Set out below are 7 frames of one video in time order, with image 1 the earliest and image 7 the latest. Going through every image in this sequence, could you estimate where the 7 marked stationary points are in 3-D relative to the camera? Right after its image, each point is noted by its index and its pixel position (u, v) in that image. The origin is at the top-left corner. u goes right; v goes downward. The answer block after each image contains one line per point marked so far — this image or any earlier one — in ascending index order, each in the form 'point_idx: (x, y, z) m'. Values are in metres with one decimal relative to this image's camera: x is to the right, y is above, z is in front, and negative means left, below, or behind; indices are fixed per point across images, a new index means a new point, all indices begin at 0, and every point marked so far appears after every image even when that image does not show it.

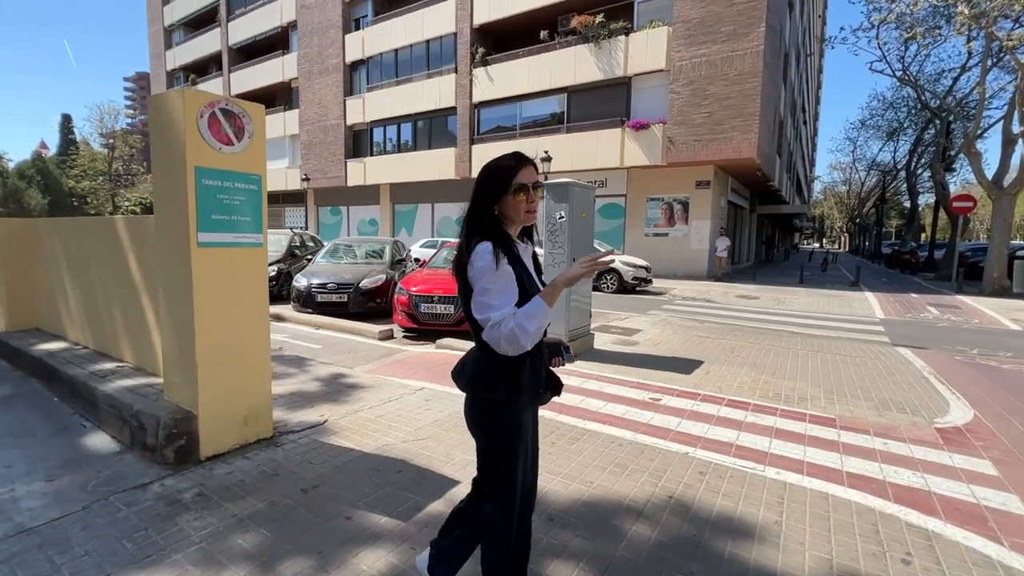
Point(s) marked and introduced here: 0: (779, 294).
0: (+7.7, -0.2, +14.5) m
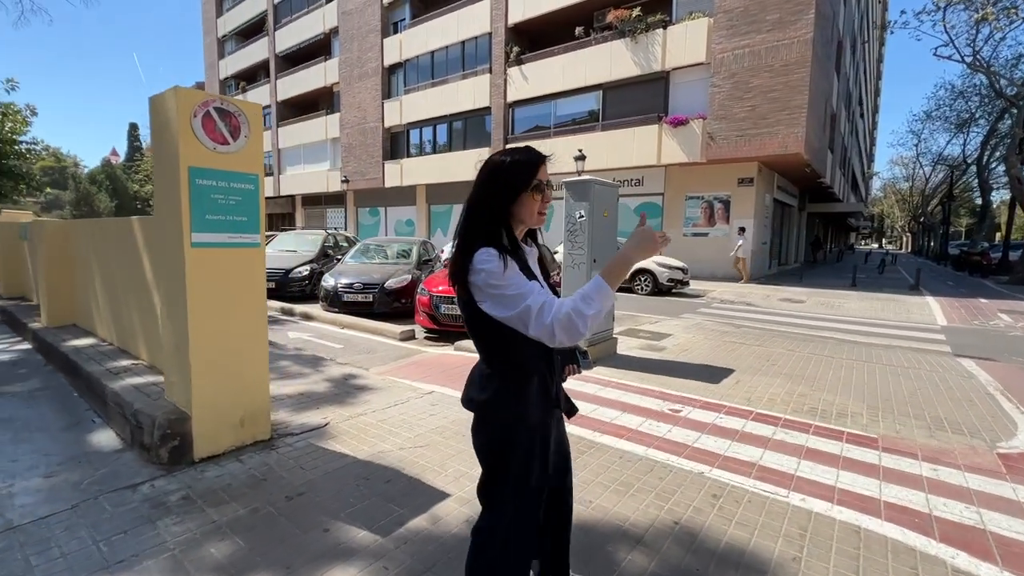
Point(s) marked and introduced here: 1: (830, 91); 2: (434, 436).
0: (+8.5, -0.3, +13.6) m
1: (+12.2, +7.6, +19.1) m
2: (-0.6, -1.1, +3.8) m
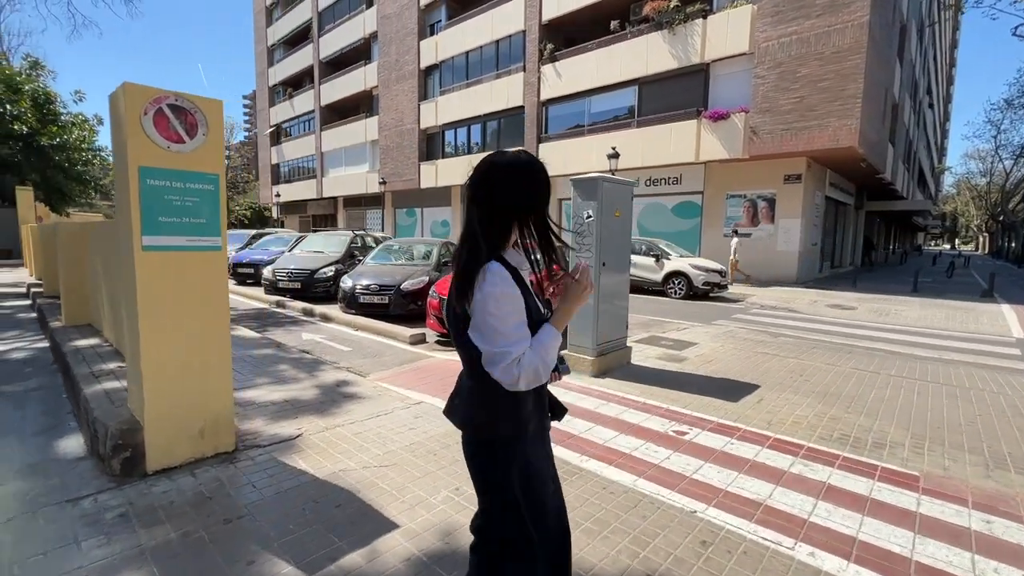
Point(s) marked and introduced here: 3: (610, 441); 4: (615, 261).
0: (+9.2, -0.4, +12.5) m
1: (+13.4, +7.4, +17.6) m
2: (-0.8, -1.2, +3.5) m
3: (+0.7, -1.2, +3.8) m
4: (+1.2, +0.3, +5.7) m
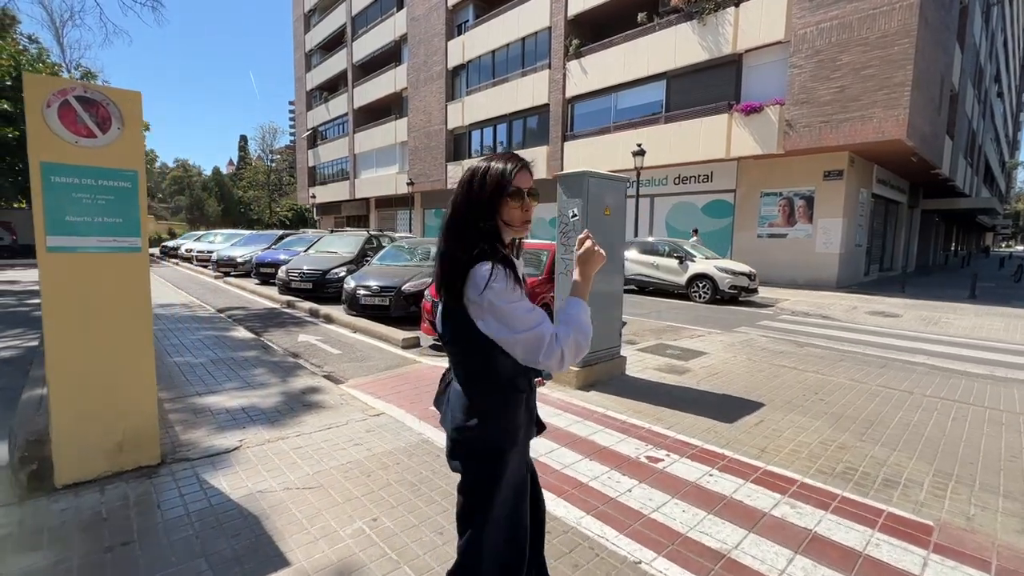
0: (+9.5, -0.5, +11.4) m
1: (+14.1, +7.2, +16.2) m
2: (-1.1, -1.2, +3.2) m
3: (+0.4, -1.2, +3.4) m
4: (+1.0, +0.3, +5.2) m
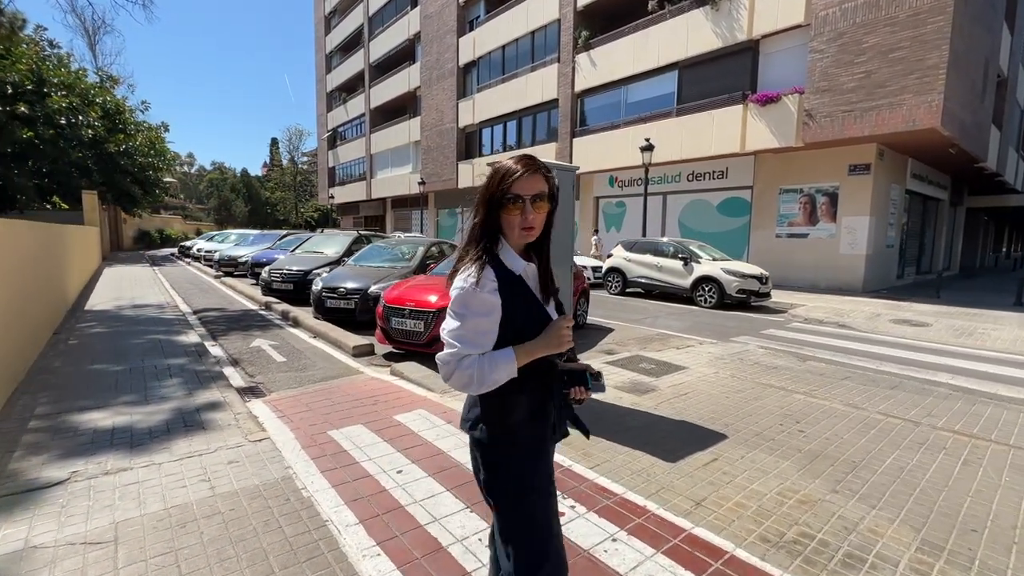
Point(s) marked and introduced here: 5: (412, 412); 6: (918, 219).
0: (+9.2, -0.6, +10.1) m
1: (+14.2, +7.0, +14.7) m
2: (-1.9, -1.2, +2.6) m
3: (-0.4, -1.3, +2.7) m
4: (+0.3, +0.2, +4.5) m
5: (-0.9, -1.1, +4.3) m
6: (+14.0, +2.4, +17.3) m
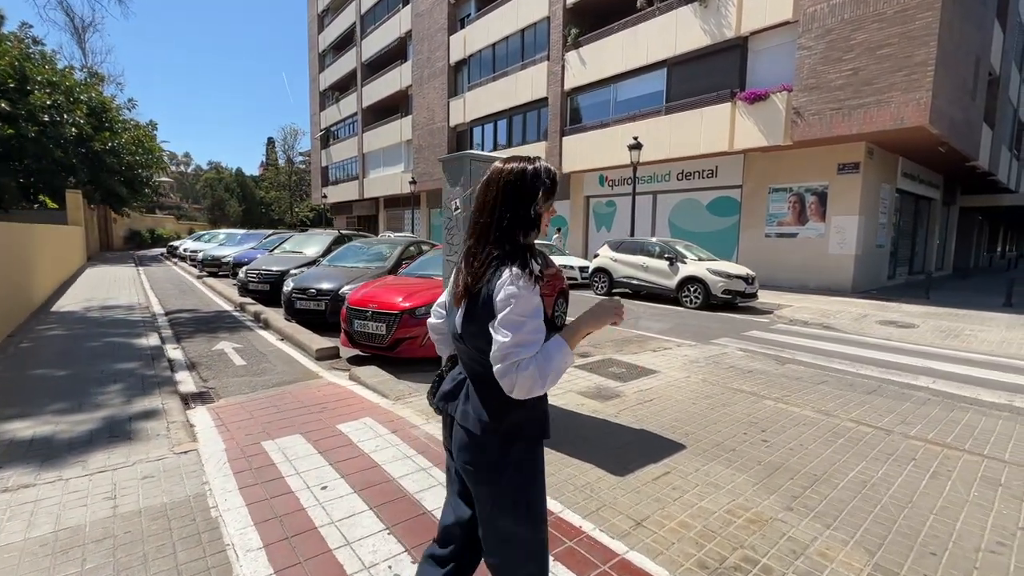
0: (+8.8, -0.6, +9.9) m
1: (+13.7, +7.0, +14.5) m
2: (-2.3, -1.2, +2.4) m
3: (-0.8, -1.3, +2.5) m
4: (-0.1, +0.2, +4.3) m
5: (-1.3, -1.1, +4.0) m
6: (+13.6, +2.4, +17.1) m
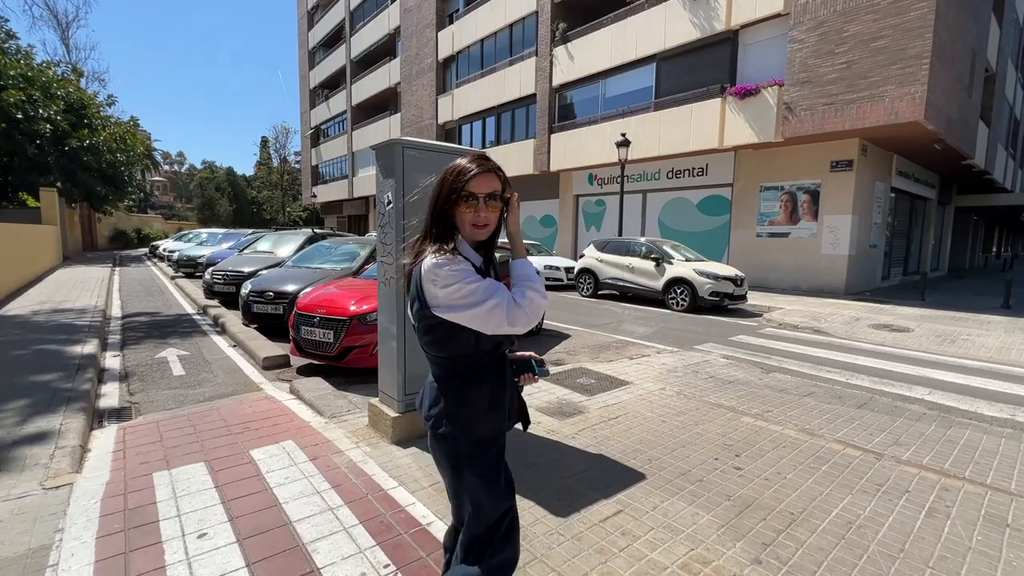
0: (+8.3, -0.7, +9.5) m
1: (+13.2, +7.0, +14.1) m
2: (-2.7, -1.3, +1.9) m
3: (-1.2, -1.3, +2.0) m
4: (-0.5, +0.2, +3.8) m
5: (-1.7, -1.1, +3.5) m
6: (+13.1, +2.3, +16.7) m
